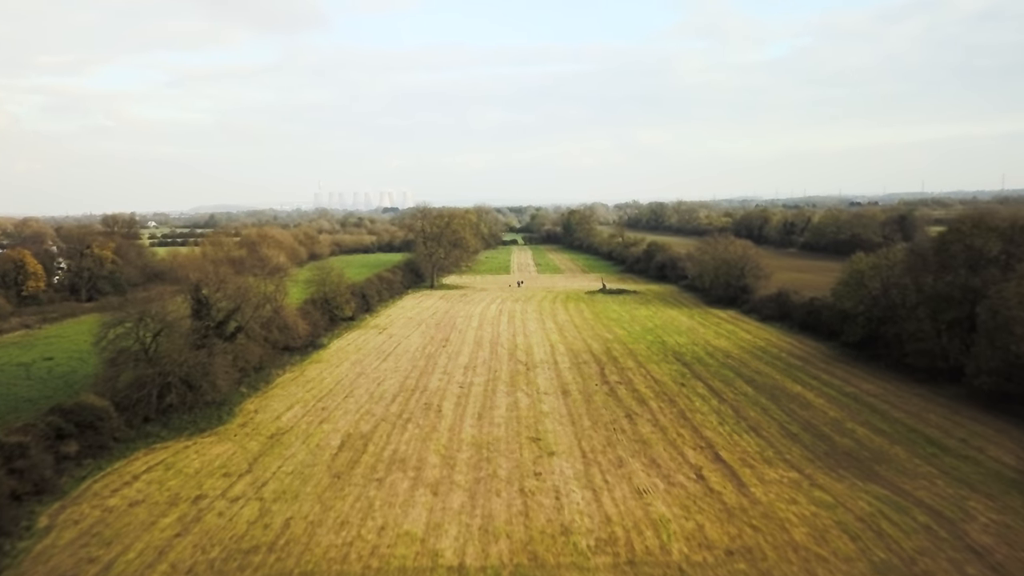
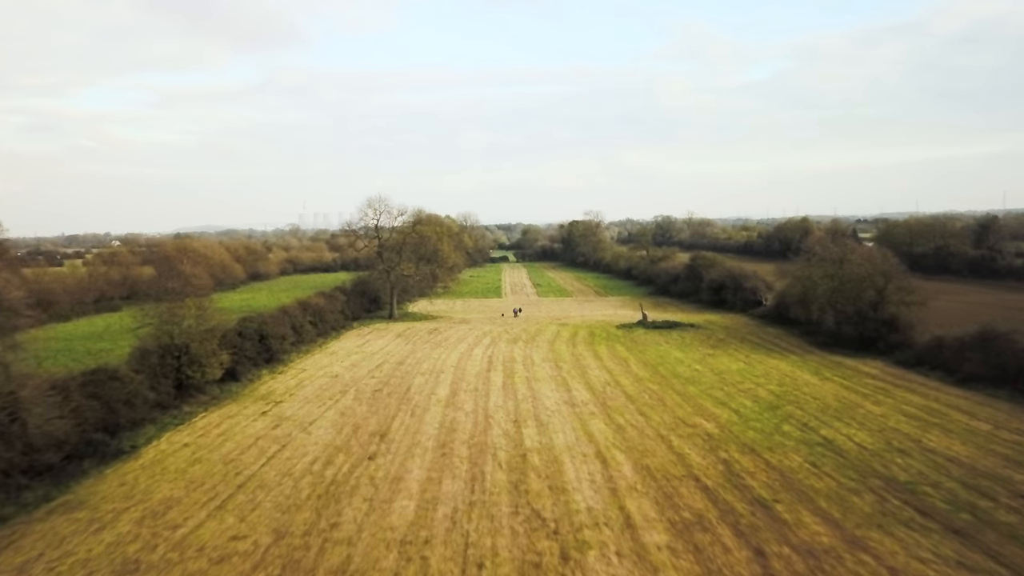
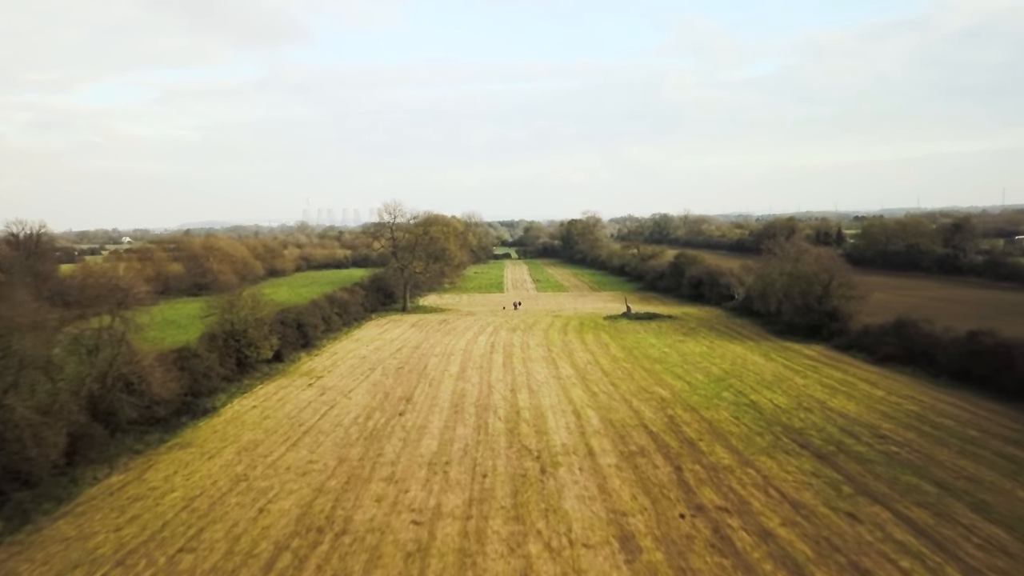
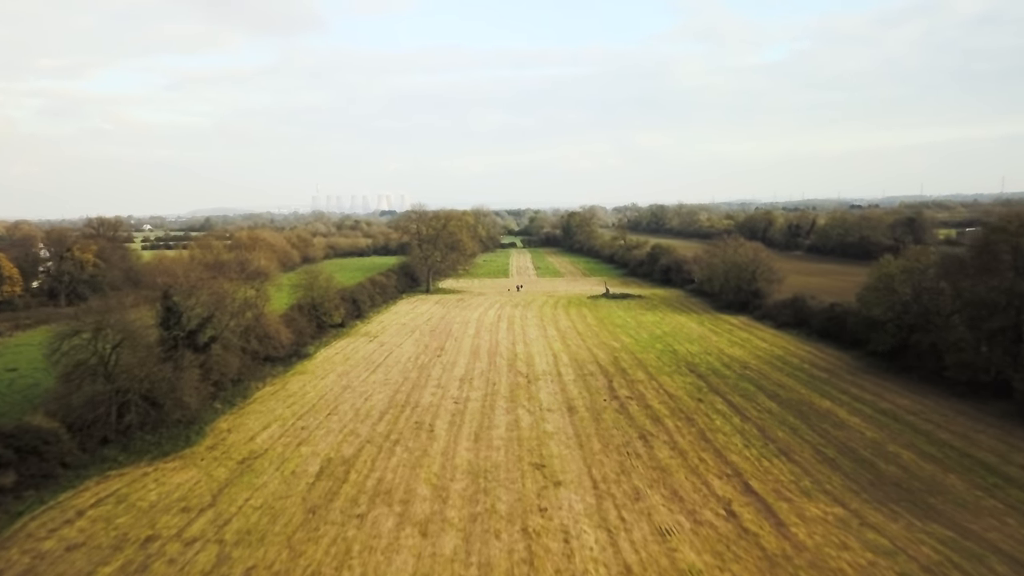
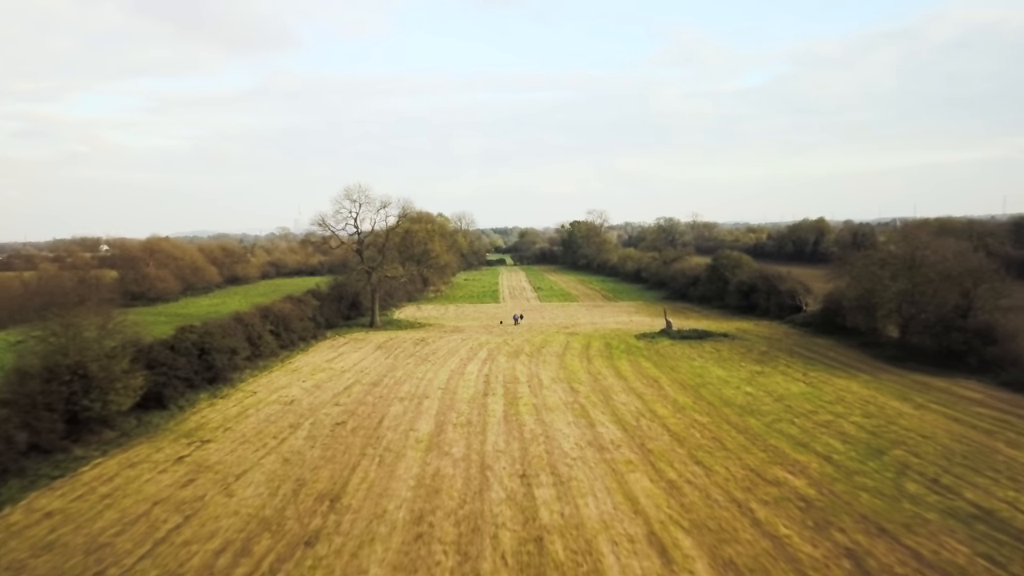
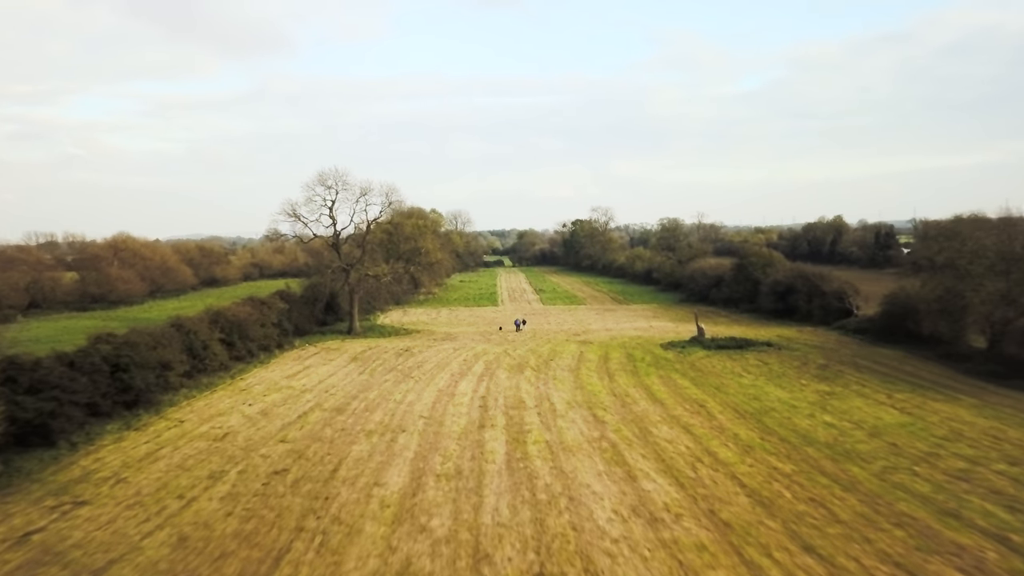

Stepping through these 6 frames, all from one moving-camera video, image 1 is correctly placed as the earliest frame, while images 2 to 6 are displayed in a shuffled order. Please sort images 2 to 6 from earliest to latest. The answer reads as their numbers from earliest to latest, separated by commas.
4, 3, 2, 5, 6
